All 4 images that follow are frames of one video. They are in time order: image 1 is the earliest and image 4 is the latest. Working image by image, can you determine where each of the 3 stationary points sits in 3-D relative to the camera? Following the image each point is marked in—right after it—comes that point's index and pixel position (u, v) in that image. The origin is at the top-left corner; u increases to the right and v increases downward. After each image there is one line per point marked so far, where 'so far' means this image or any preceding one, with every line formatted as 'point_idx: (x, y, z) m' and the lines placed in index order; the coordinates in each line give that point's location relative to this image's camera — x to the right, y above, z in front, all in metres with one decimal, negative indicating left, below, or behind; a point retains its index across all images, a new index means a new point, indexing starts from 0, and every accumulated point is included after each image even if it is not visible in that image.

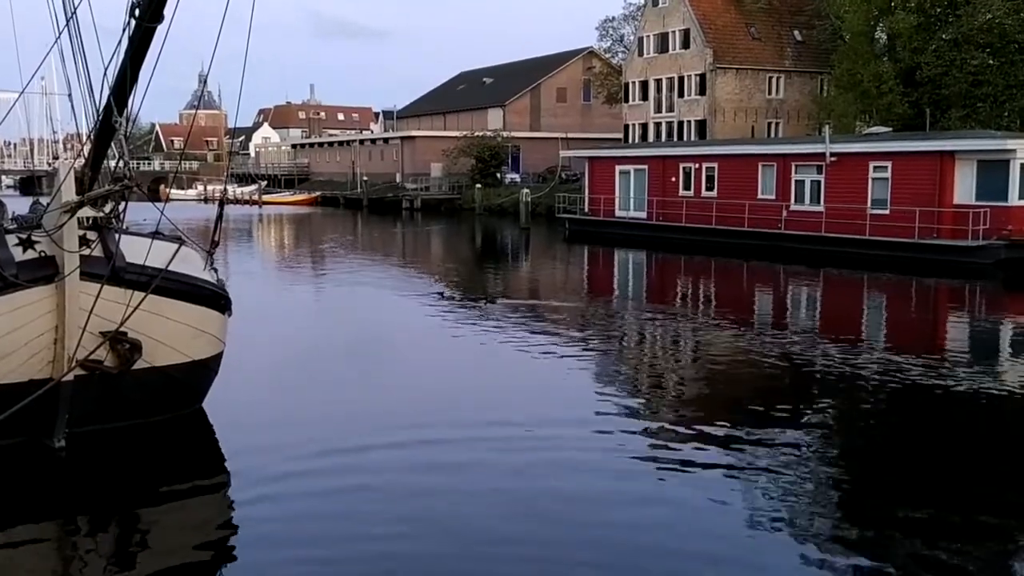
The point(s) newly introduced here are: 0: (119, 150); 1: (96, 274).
0: (-3.7, +1.3, +11.1) m
1: (-3.8, +0.1, +10.8) m
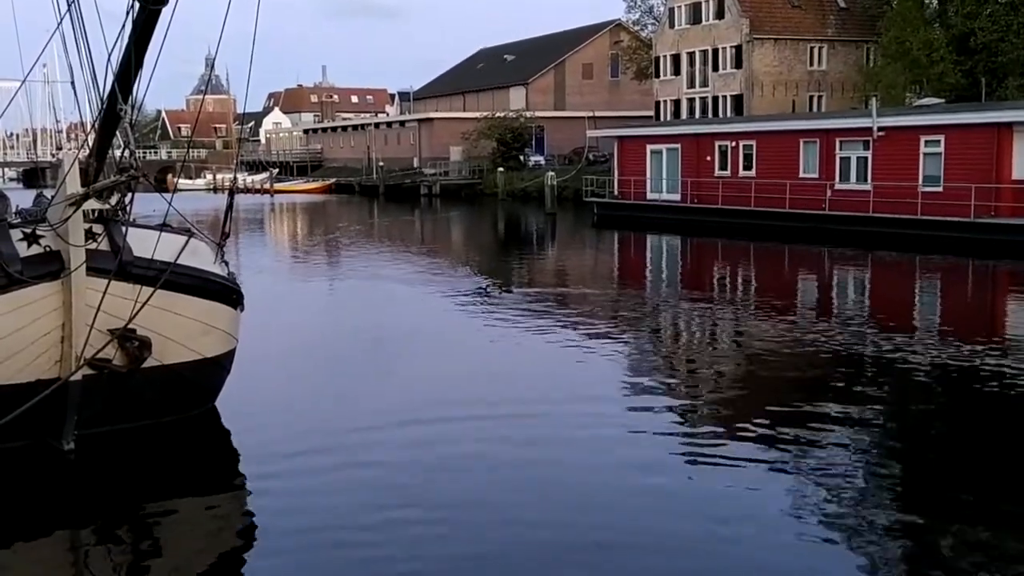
0: (-3.5, +1.3, +10.6) m
1: (-3.6, +0.2, +10.3) m
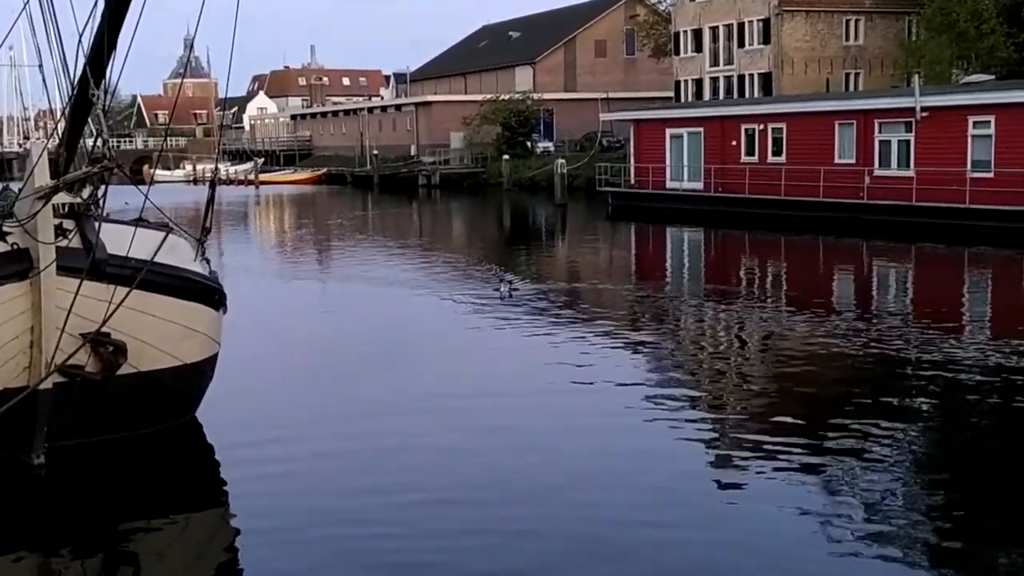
0: (-3.5, +1.3, +9.7) m
1: (-3.6, +0.2, +9.5) m
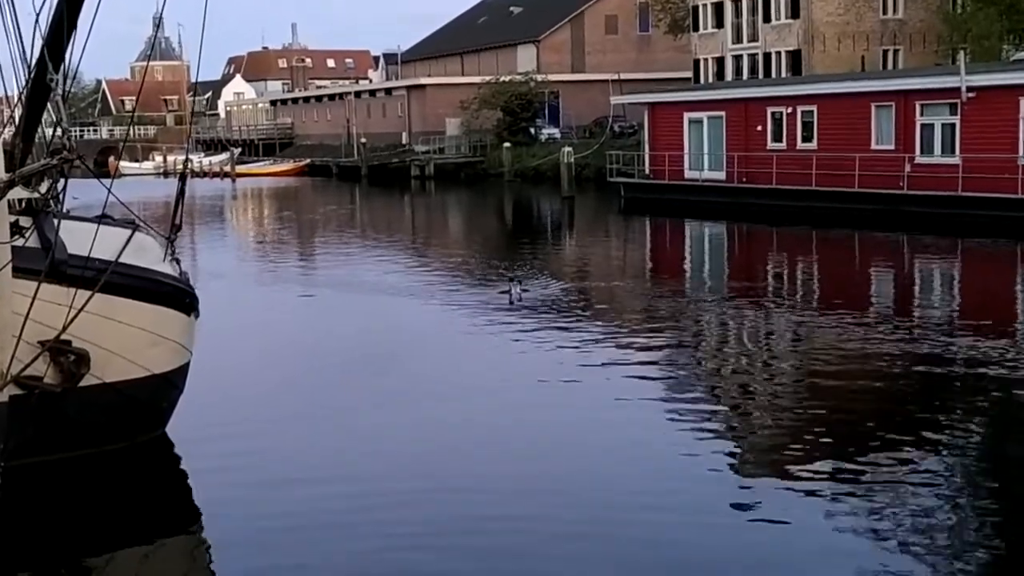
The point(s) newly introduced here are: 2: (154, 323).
0: (-3.5, +1.3, +8.9) m
1: (-3.6, +0.1, +8.6) m
2: (-2.9, -0.3, +9.4) m
